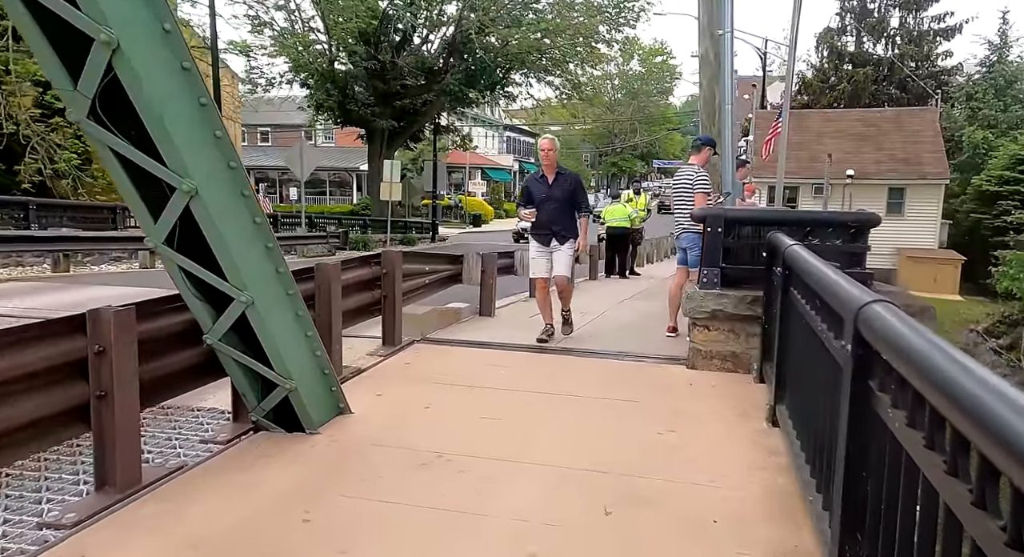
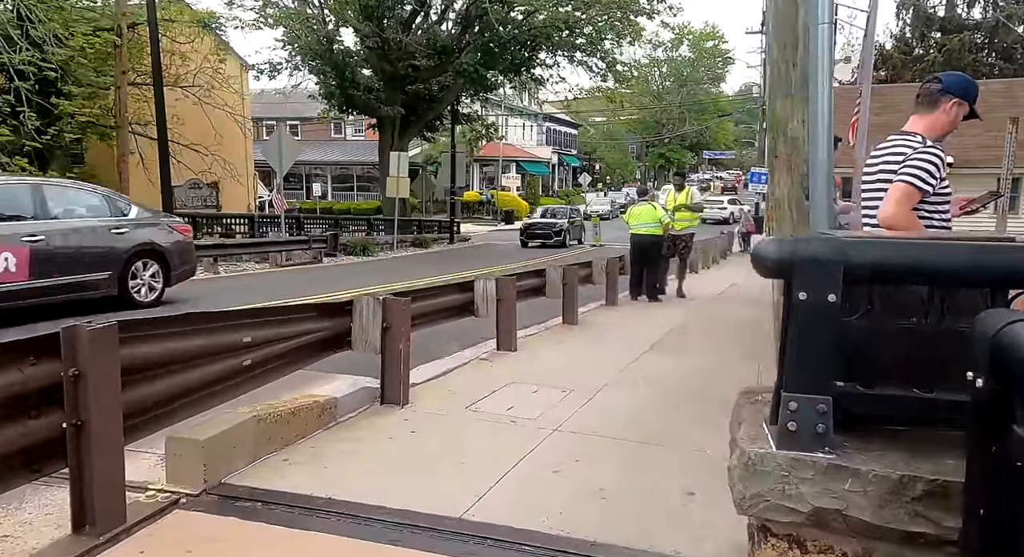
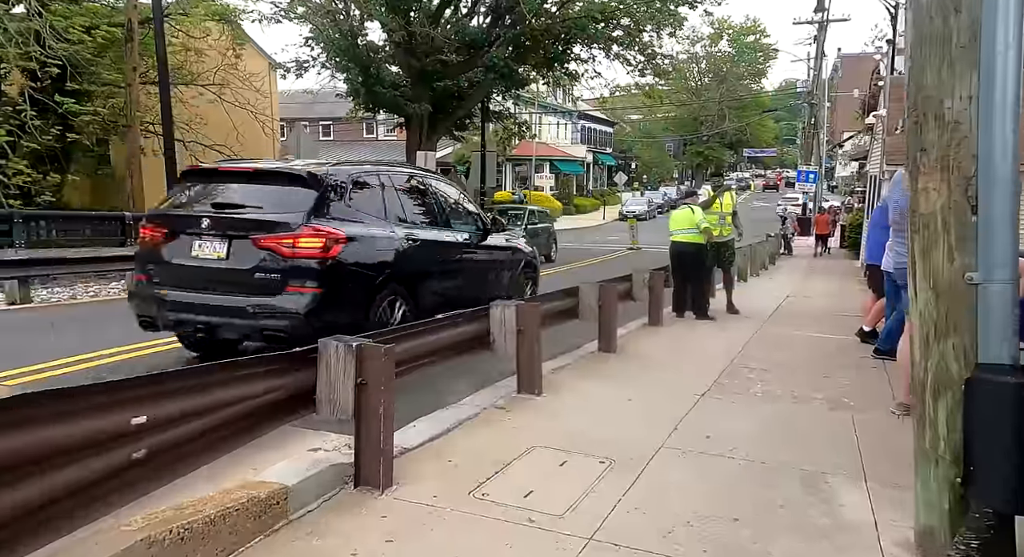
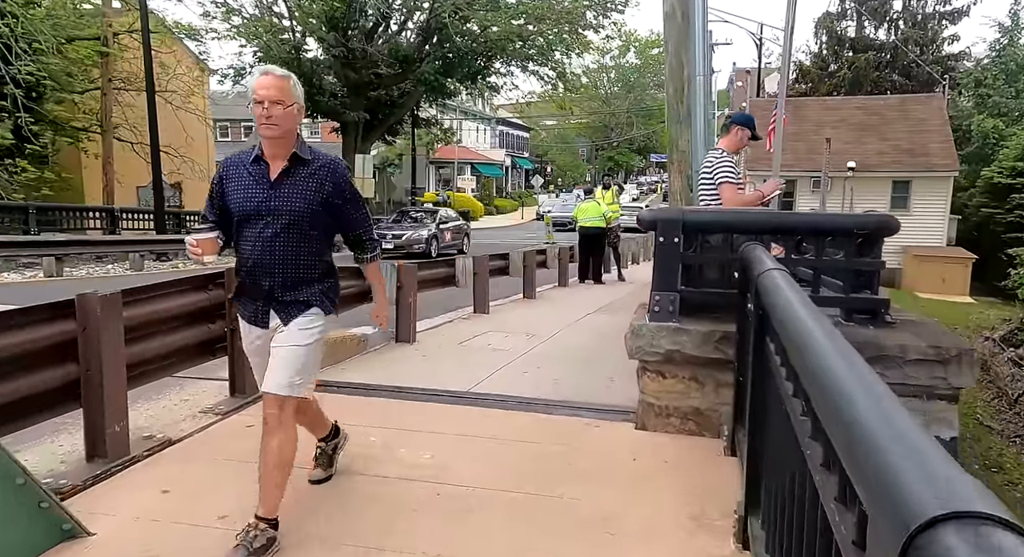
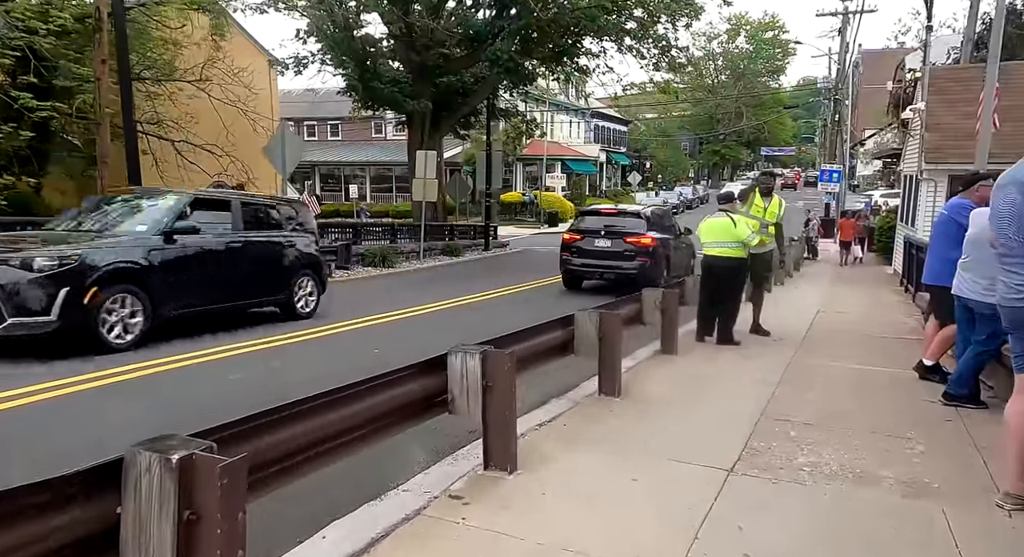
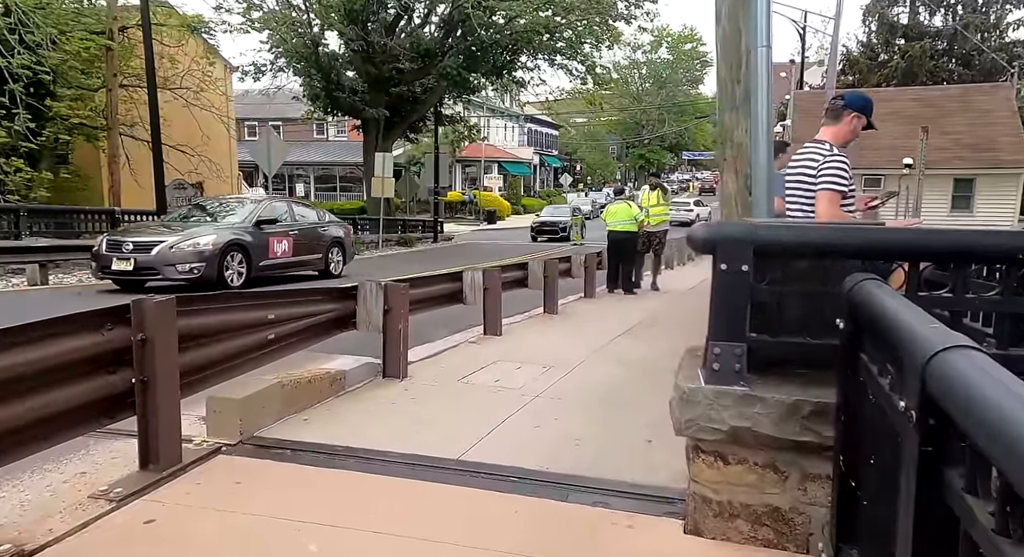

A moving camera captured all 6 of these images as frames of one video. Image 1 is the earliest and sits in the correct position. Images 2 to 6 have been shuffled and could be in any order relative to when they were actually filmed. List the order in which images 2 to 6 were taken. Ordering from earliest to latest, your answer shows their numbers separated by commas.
4, 6, 2, 3, 5
